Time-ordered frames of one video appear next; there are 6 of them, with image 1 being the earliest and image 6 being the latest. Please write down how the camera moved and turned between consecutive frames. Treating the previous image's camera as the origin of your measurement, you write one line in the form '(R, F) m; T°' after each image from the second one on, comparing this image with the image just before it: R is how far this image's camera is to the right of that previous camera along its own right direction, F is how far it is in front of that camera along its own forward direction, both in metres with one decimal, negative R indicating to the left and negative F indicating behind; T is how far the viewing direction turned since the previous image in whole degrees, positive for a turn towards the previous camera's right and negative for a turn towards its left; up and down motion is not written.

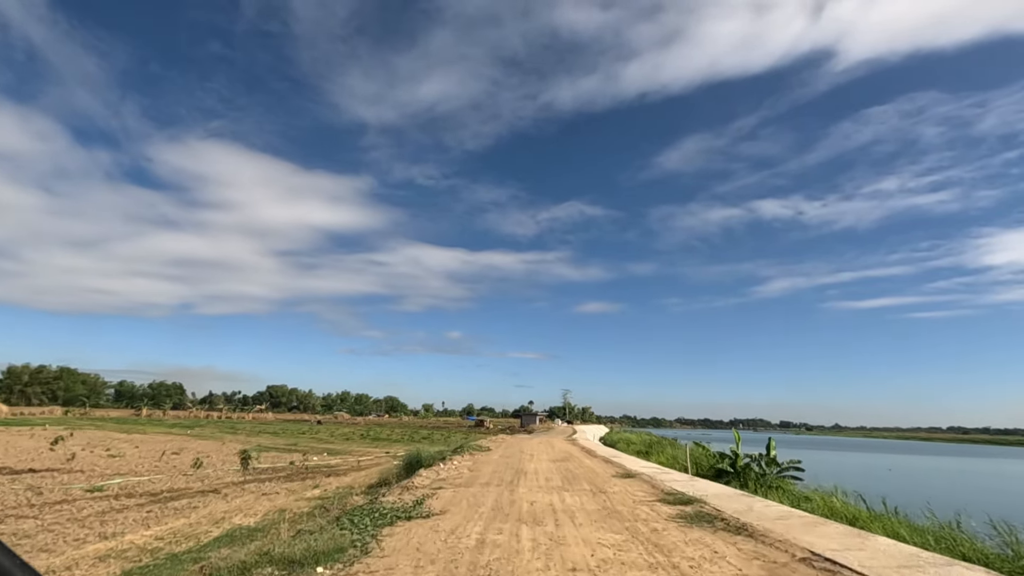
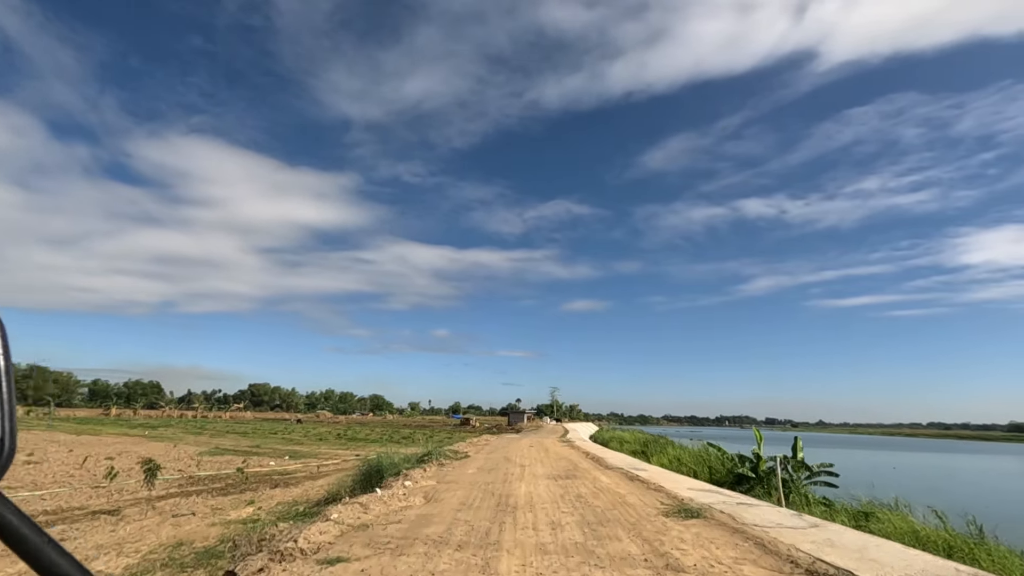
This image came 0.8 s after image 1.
(-0.1, +2.5) m; +1°
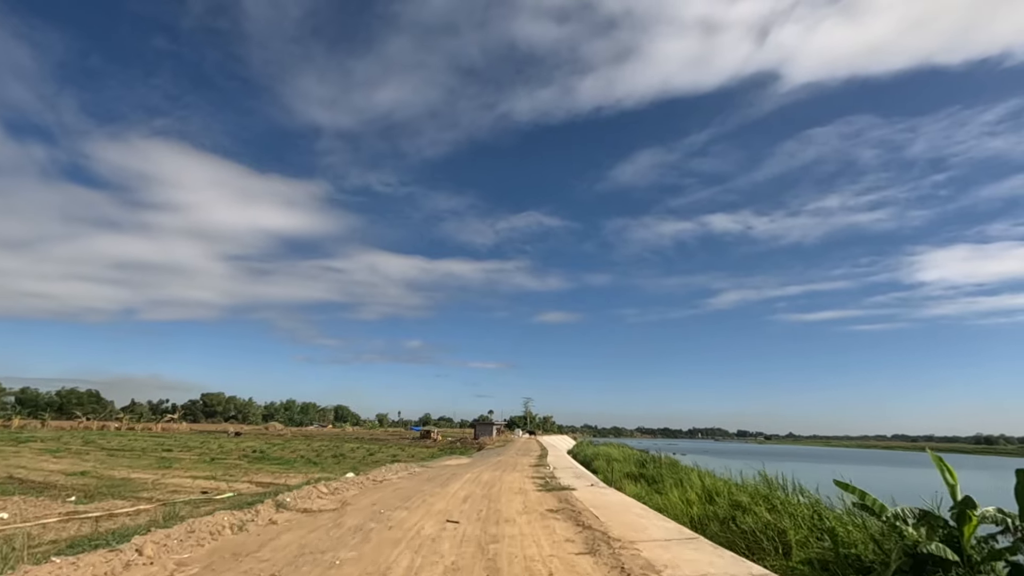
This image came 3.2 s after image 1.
(0.0, +7.8) m; +3°
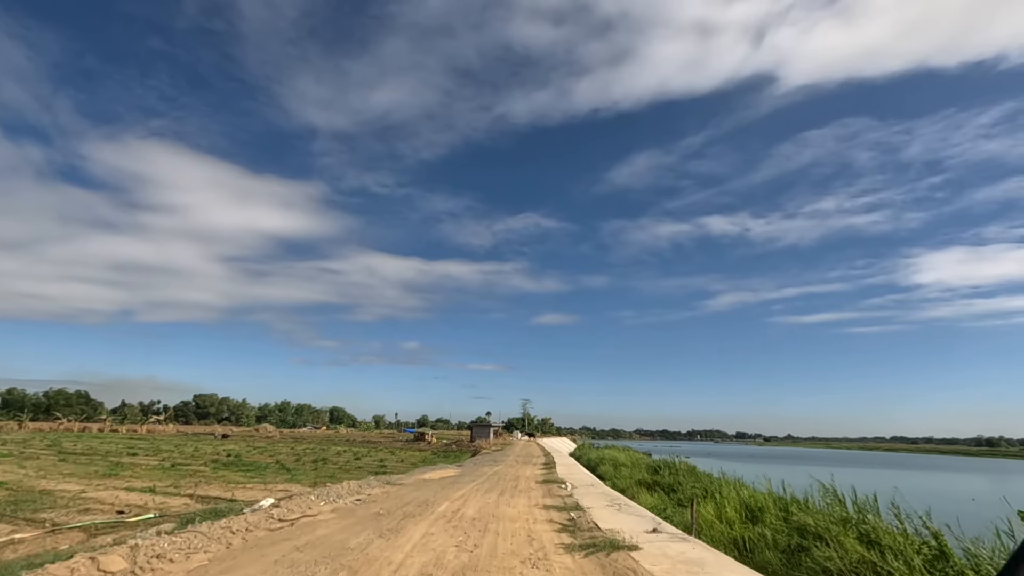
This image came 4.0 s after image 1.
(-0.2, +2.6) m; 0°
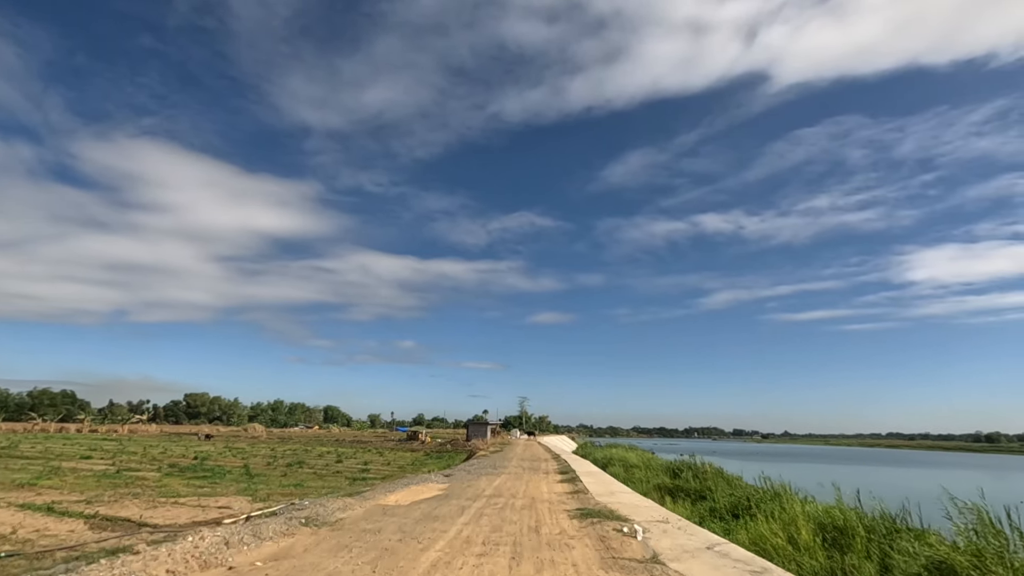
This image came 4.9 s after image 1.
(-0.4, +3.1) m; 0°
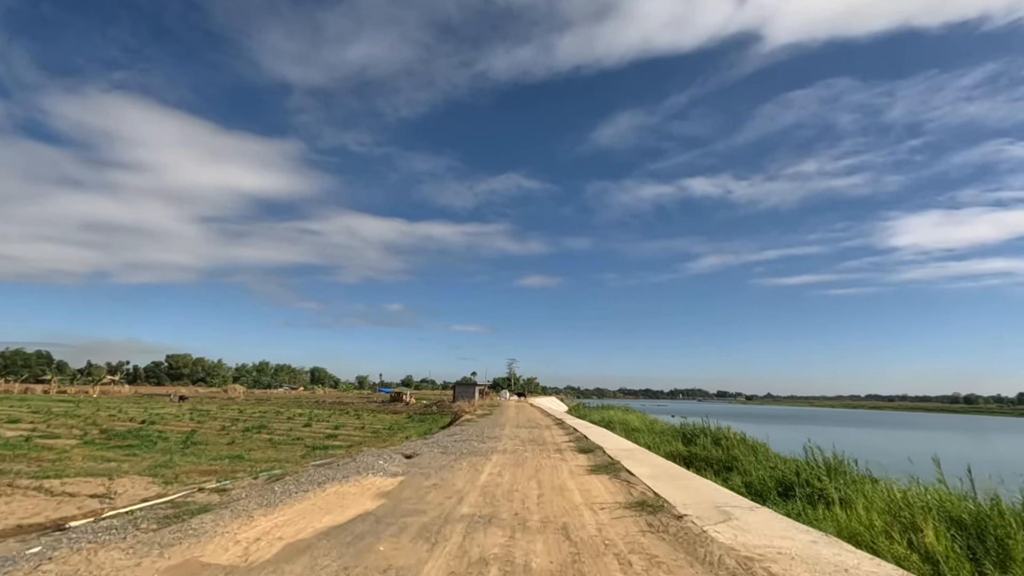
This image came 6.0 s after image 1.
(-0.4, +3.2) m; +1°
